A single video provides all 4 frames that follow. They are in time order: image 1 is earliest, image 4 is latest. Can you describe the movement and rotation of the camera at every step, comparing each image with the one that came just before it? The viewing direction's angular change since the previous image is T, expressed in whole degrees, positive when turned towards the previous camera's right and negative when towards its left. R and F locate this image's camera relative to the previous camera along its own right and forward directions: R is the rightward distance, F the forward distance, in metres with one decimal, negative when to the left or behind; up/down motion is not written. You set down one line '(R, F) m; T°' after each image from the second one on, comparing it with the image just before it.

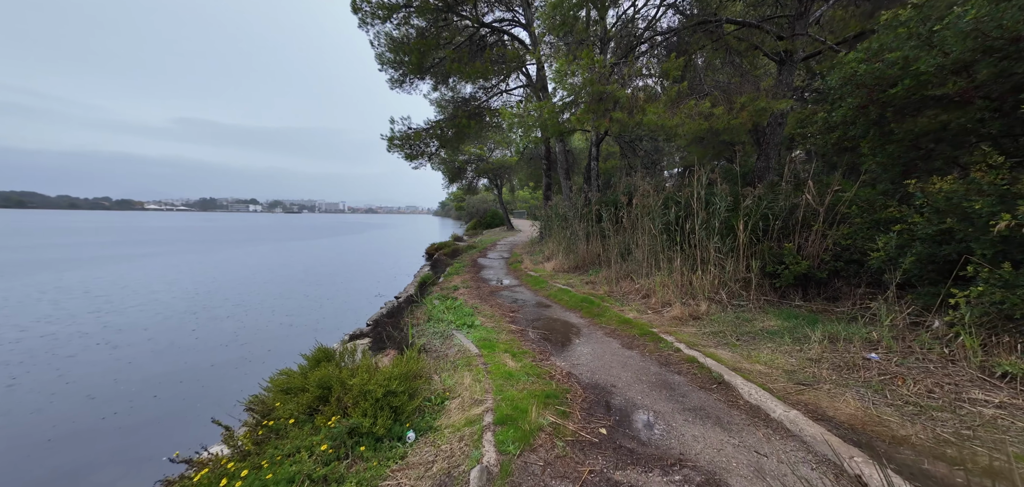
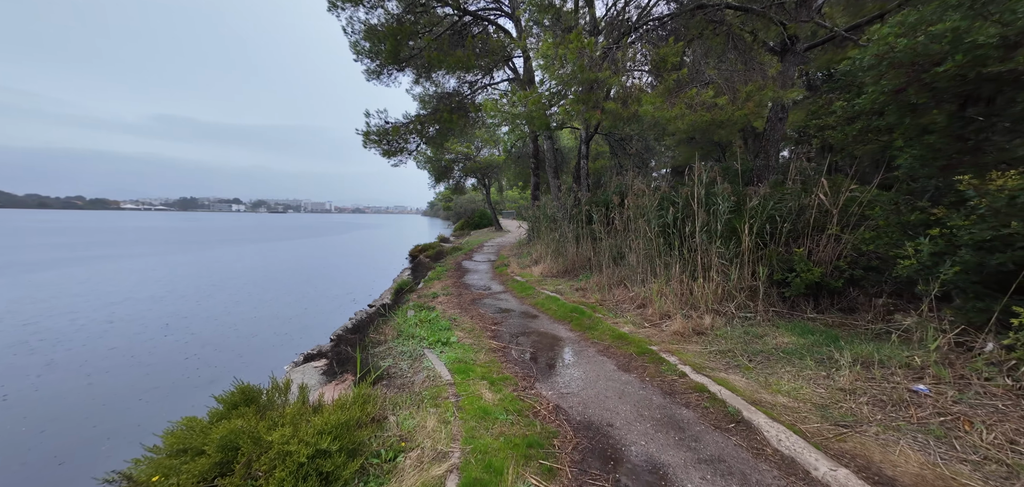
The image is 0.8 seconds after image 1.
(+0.1, +0.5) m; +2°
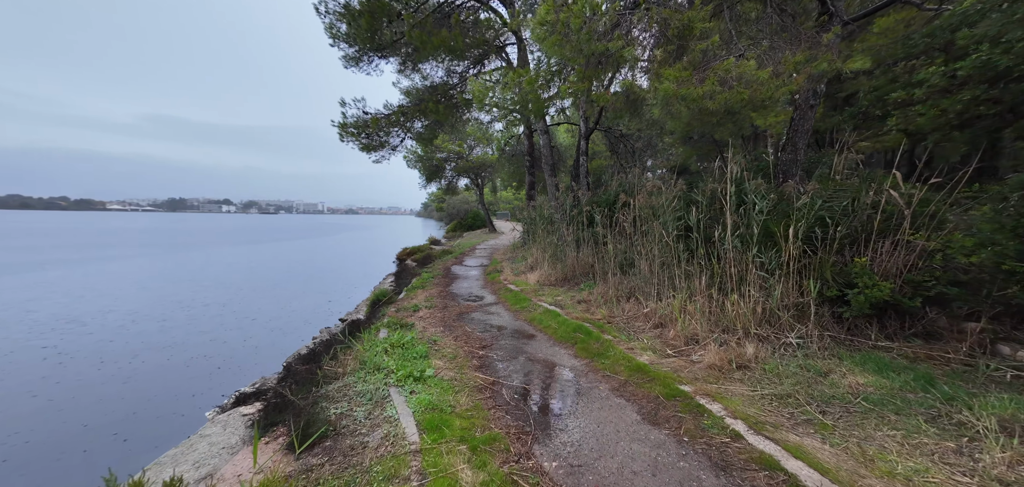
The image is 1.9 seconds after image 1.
(0.0, +0.9) m; +1°
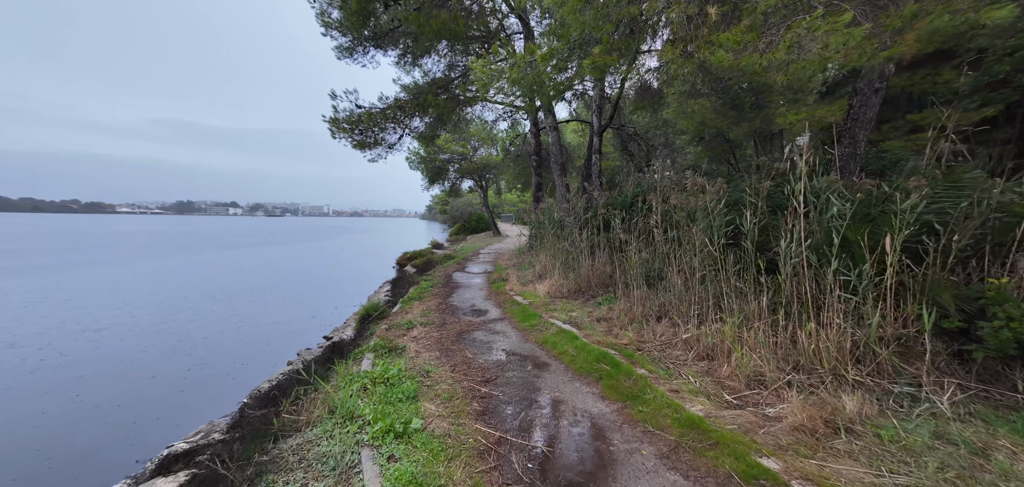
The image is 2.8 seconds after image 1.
(0.0, +0.8) m; -1°
